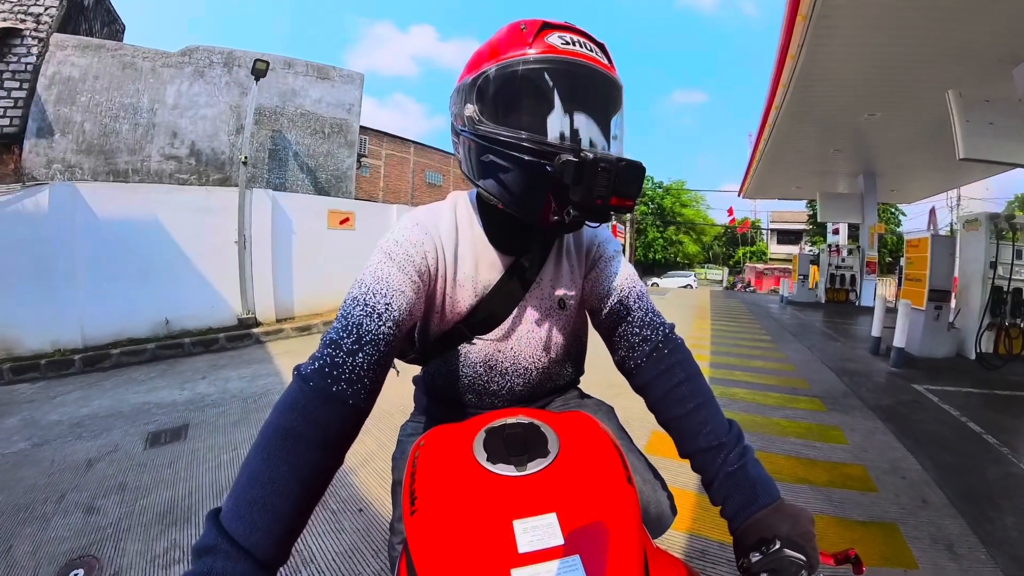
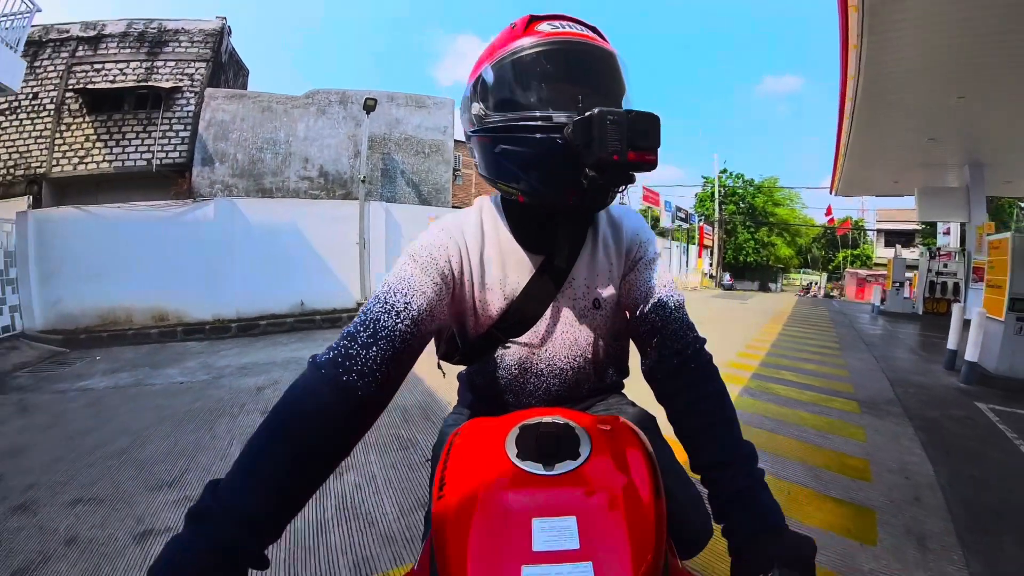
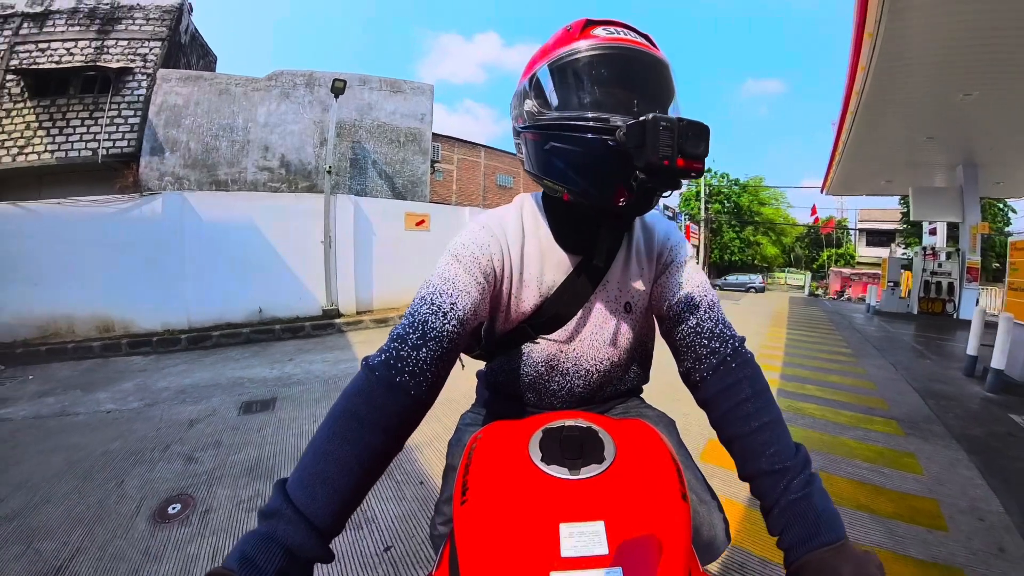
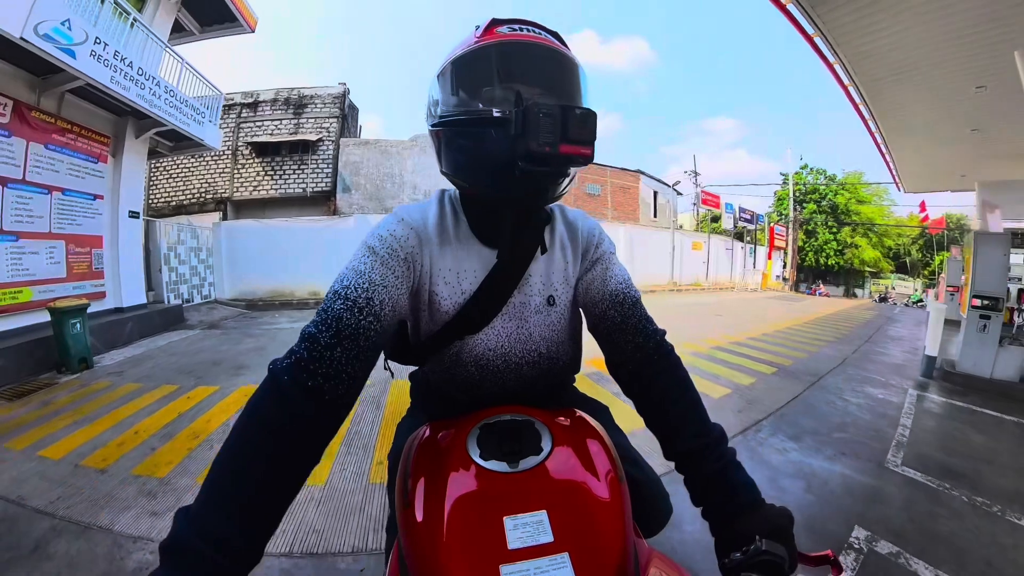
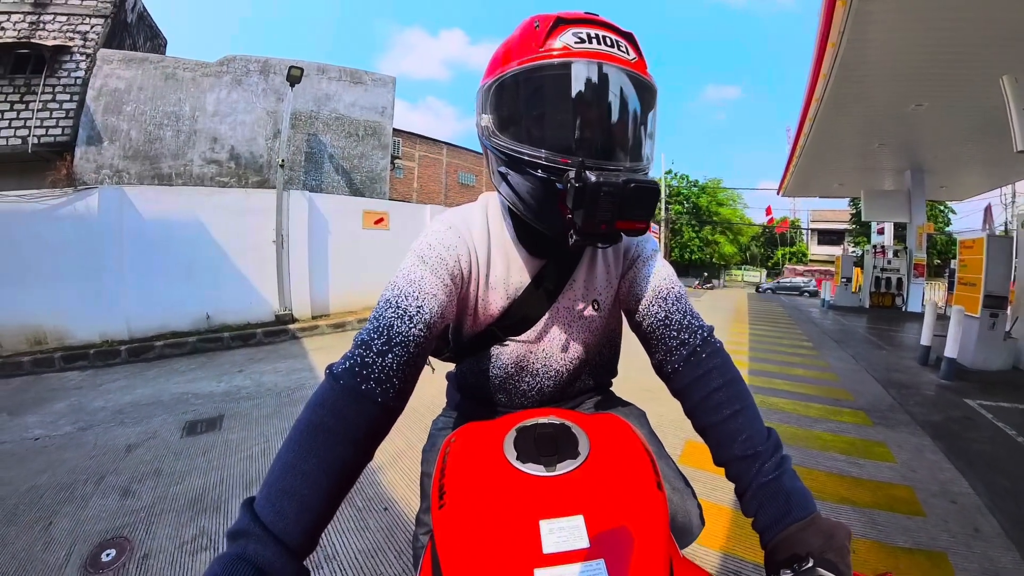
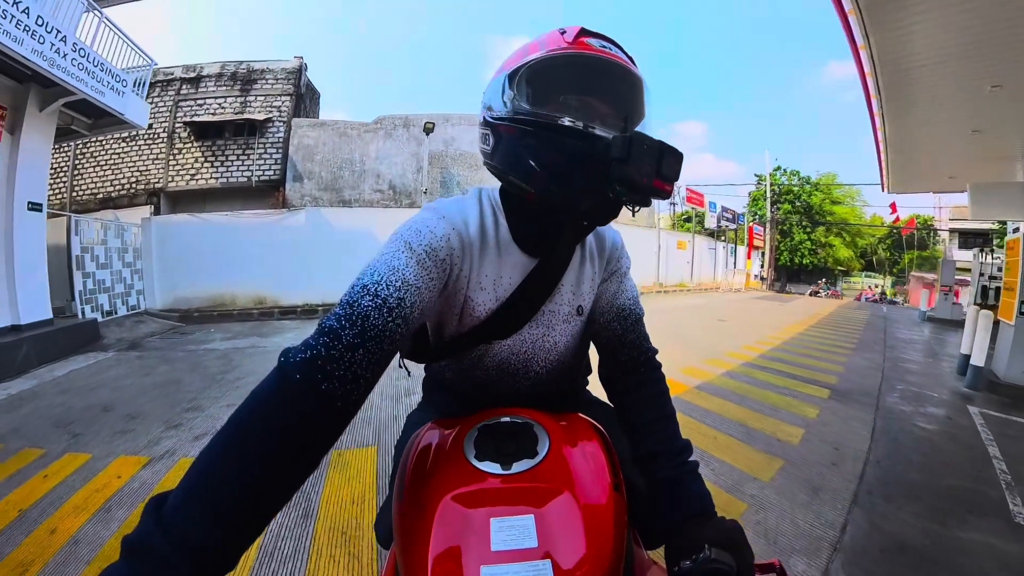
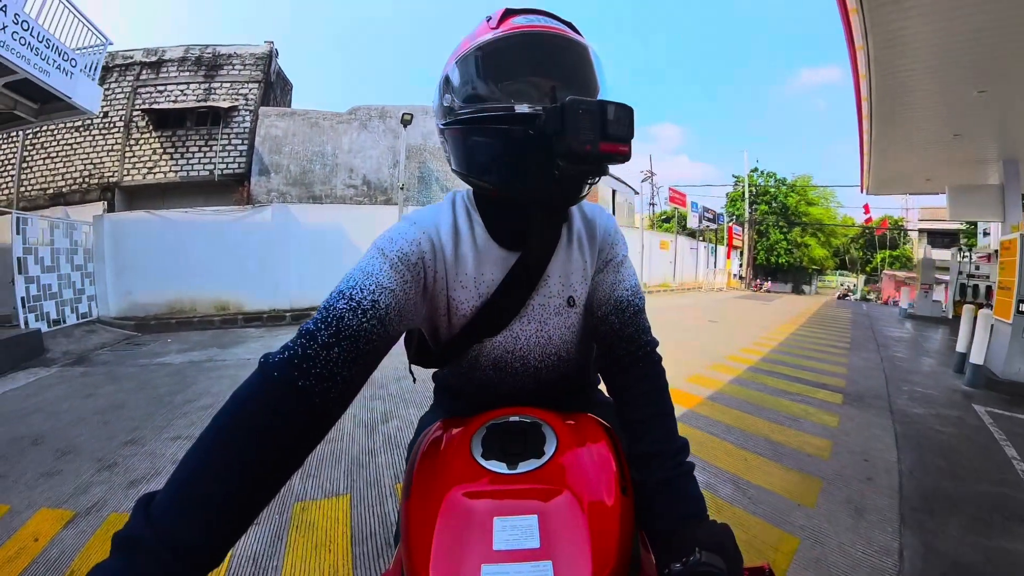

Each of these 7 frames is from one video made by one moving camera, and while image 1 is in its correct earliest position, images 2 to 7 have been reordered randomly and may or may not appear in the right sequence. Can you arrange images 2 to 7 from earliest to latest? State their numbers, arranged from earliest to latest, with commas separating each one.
5, 3, 2, 7, 6, 4
